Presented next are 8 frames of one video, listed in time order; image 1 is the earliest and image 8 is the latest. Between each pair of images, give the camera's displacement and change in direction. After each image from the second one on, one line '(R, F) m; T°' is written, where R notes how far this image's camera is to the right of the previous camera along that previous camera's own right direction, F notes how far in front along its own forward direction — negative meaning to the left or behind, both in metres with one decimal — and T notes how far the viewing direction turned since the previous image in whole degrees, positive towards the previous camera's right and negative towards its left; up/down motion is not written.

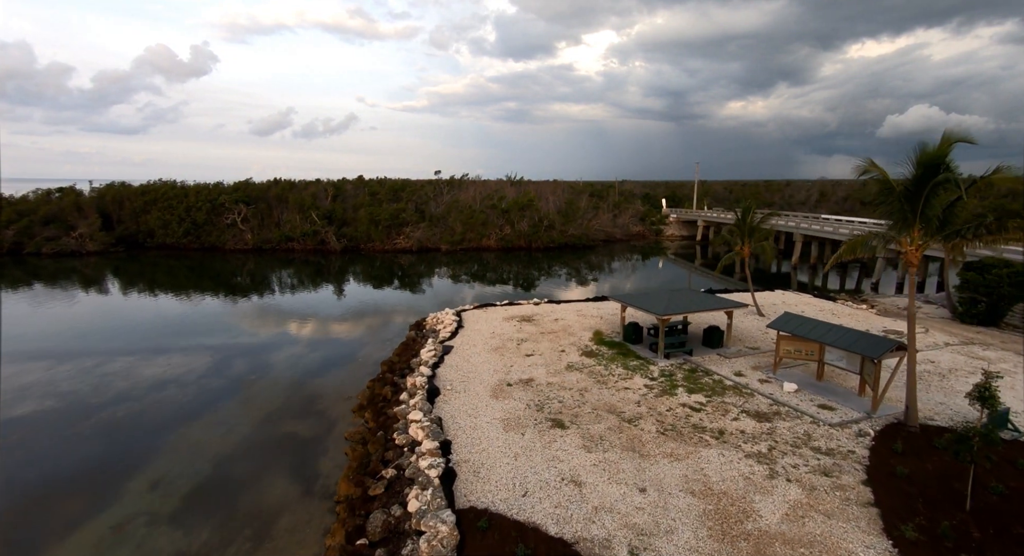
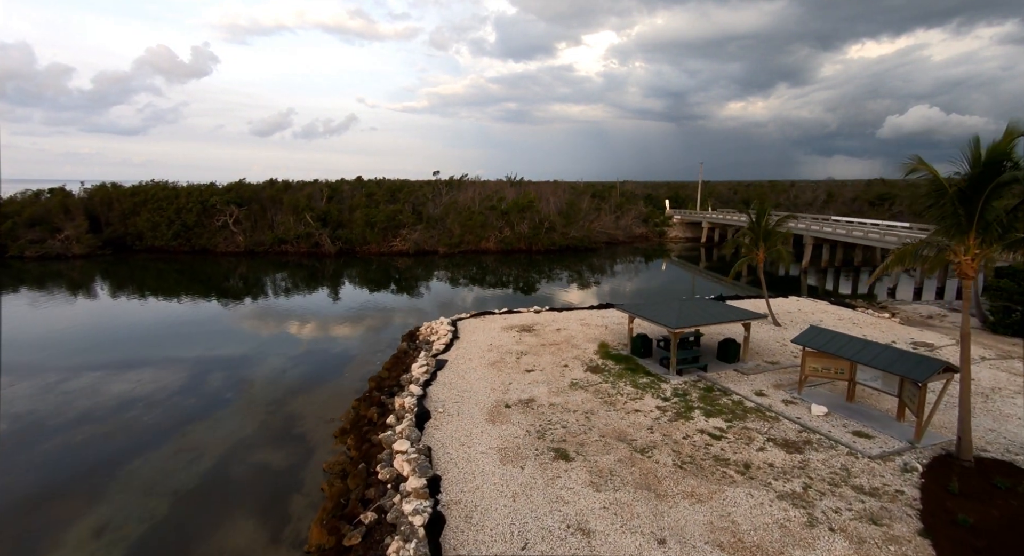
(0.0, +1.2) m; 0°
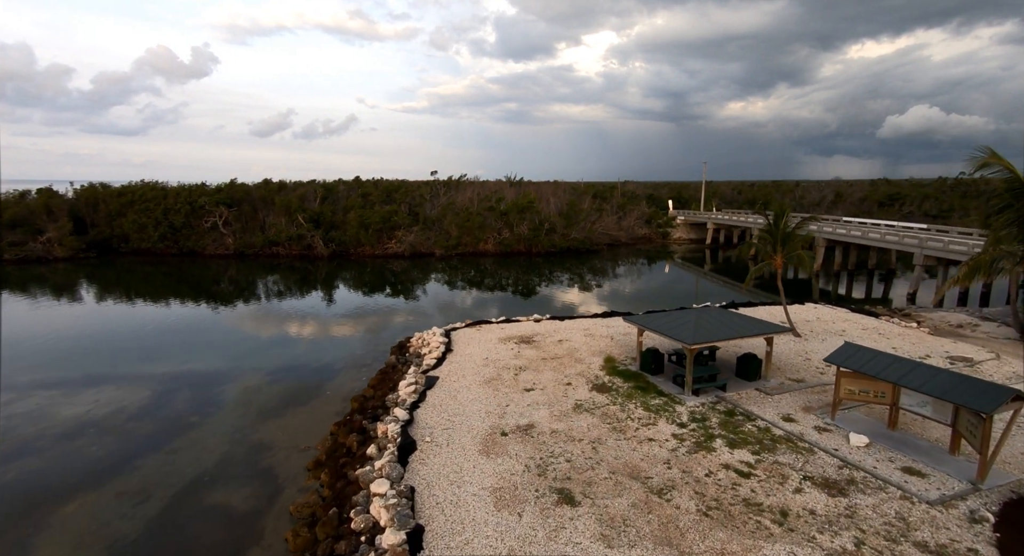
(+0.1, +1.3) m; 0°
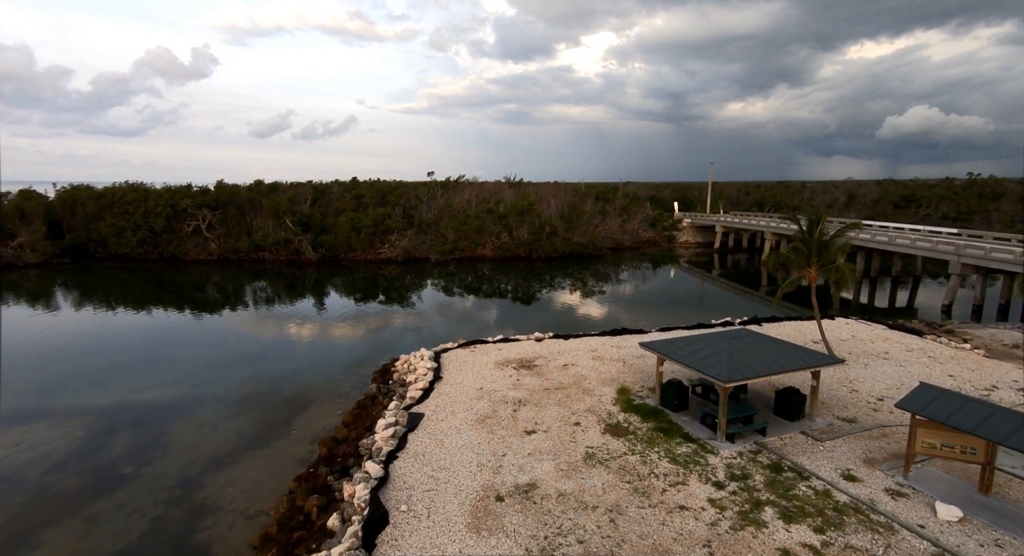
(0.0, +2.0) m; 0°
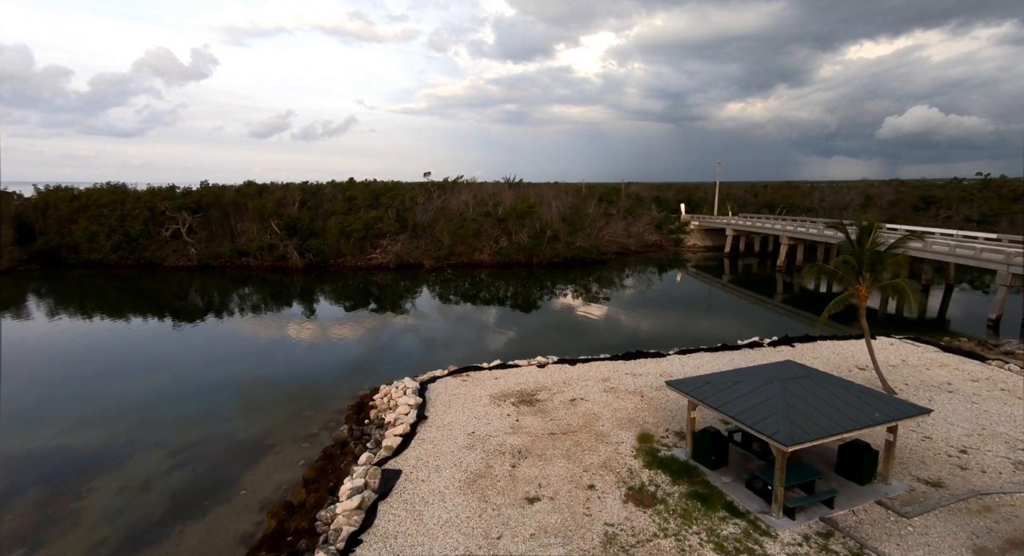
(0.0, +2.2) m; 0°
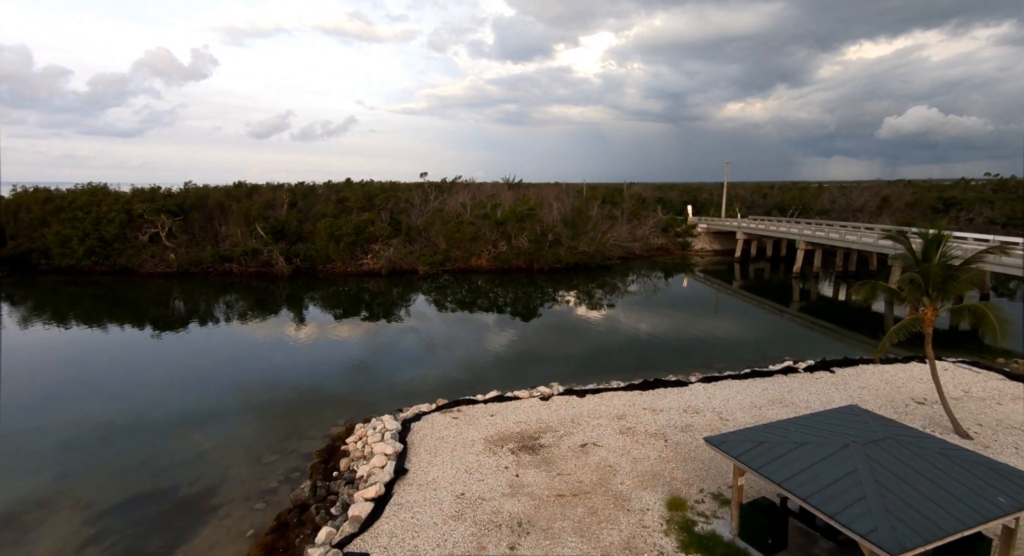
(0.0, +2.0) m; 0°
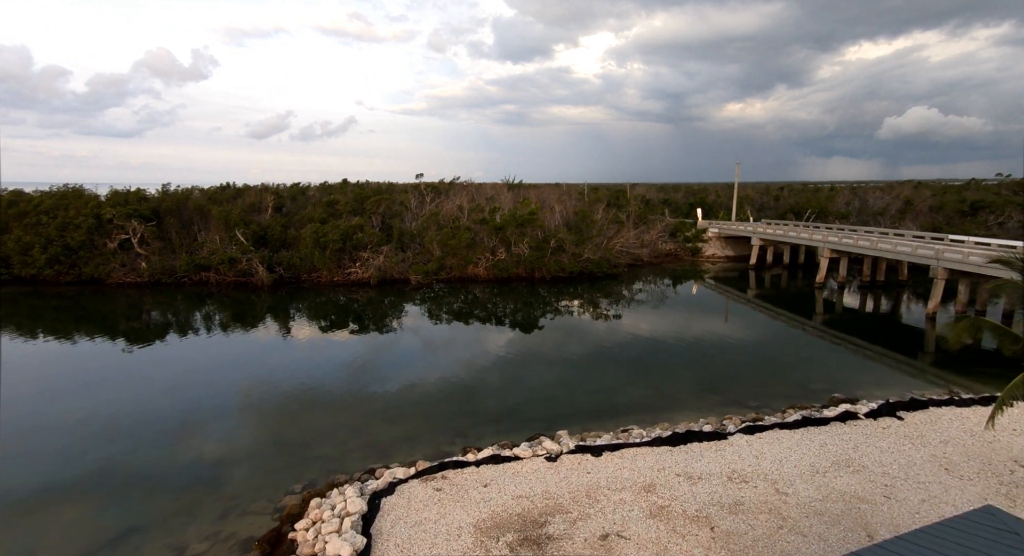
(0.0, +2.4) m; 0°
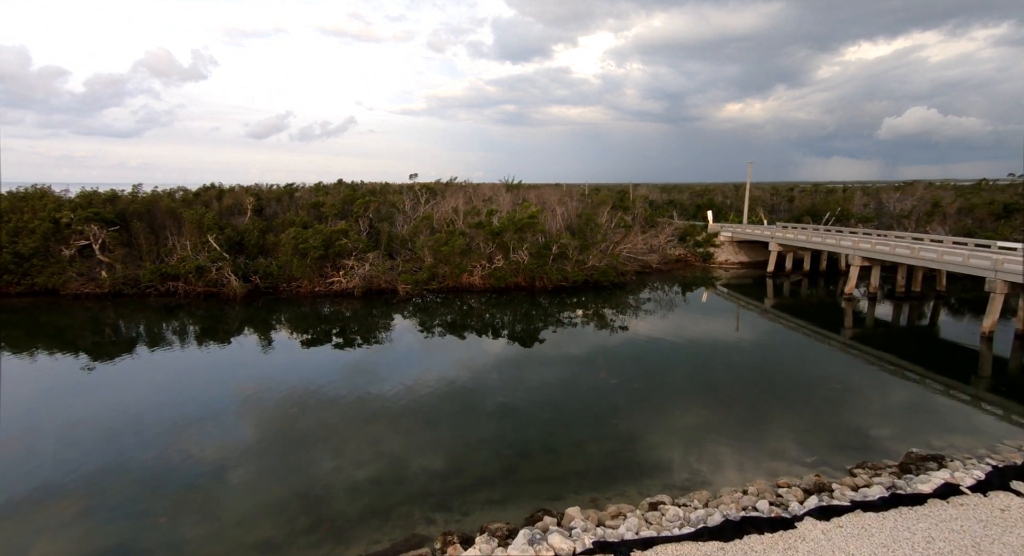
(+0.1, +2.7) m; 0°
